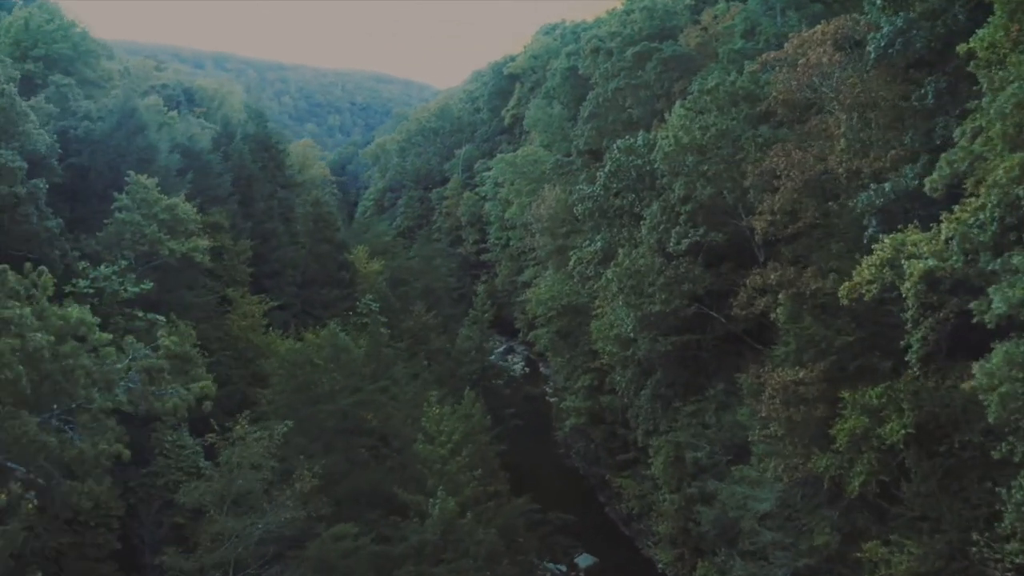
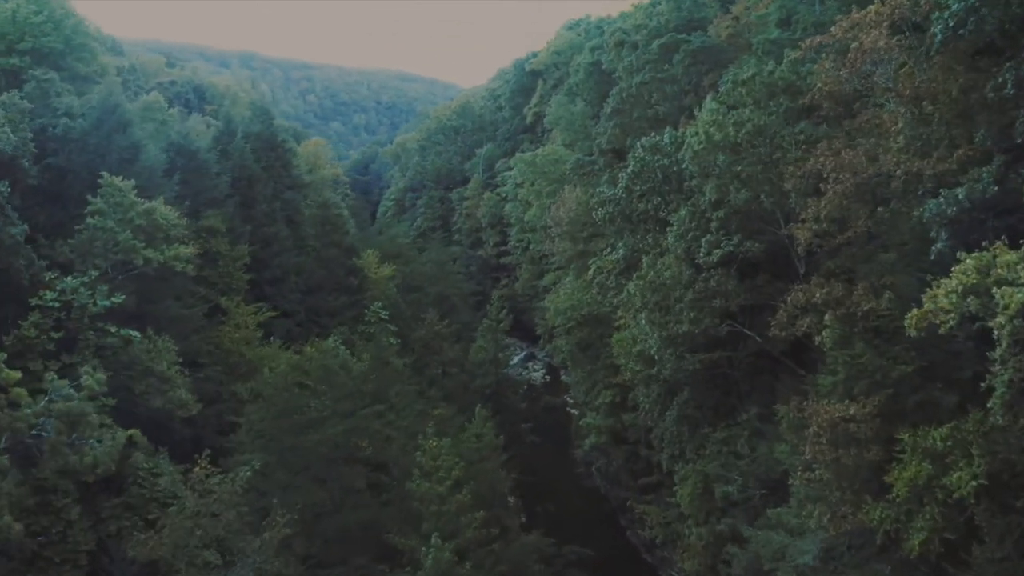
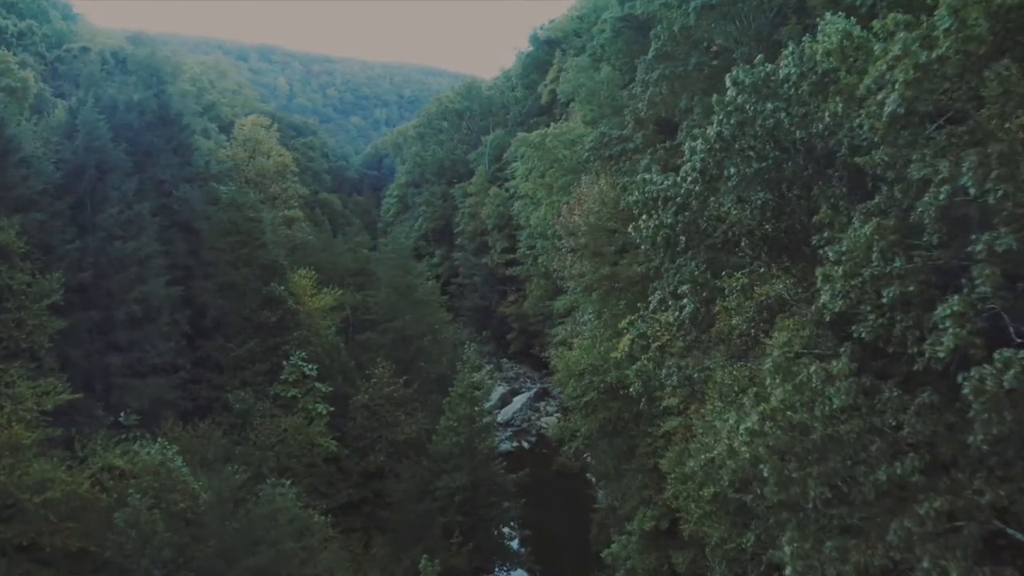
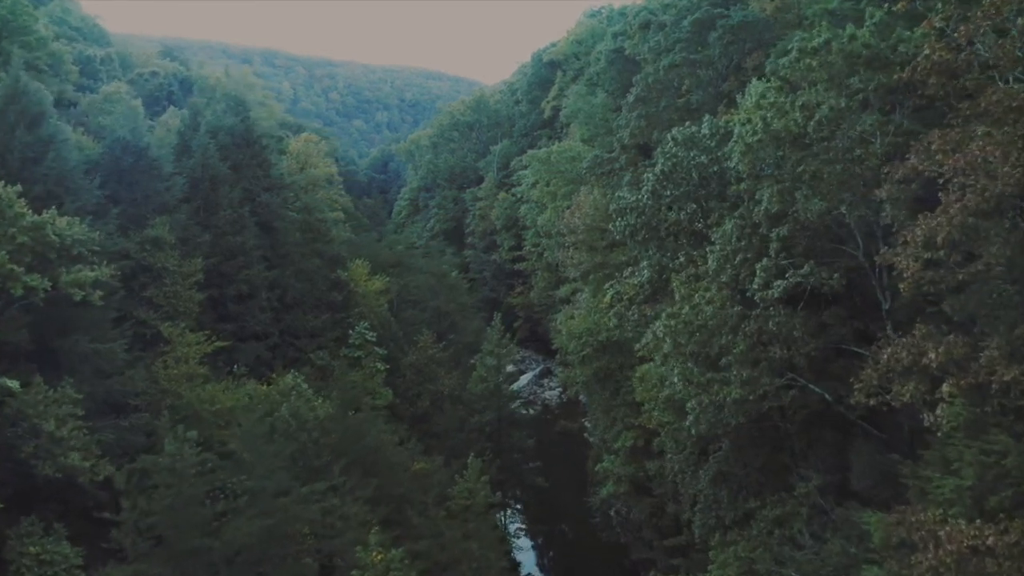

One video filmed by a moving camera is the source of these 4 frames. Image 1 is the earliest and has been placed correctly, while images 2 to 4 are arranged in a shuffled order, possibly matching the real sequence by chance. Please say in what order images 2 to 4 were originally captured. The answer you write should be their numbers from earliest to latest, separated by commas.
2, 4, 3
